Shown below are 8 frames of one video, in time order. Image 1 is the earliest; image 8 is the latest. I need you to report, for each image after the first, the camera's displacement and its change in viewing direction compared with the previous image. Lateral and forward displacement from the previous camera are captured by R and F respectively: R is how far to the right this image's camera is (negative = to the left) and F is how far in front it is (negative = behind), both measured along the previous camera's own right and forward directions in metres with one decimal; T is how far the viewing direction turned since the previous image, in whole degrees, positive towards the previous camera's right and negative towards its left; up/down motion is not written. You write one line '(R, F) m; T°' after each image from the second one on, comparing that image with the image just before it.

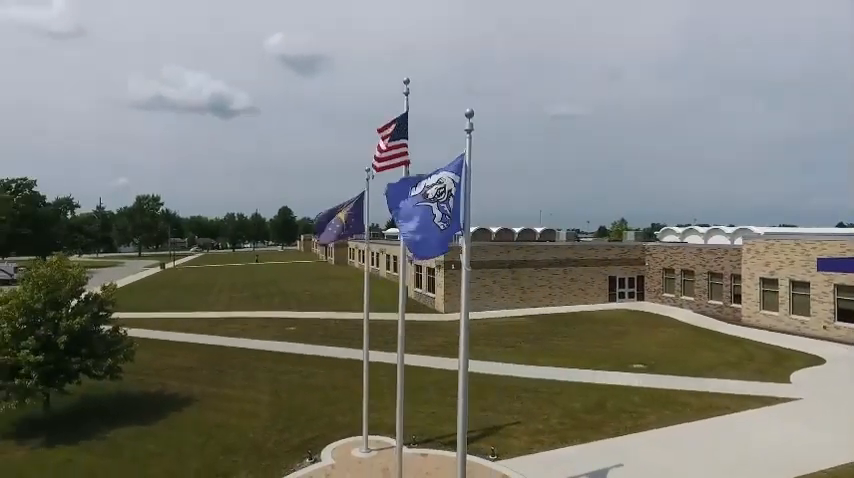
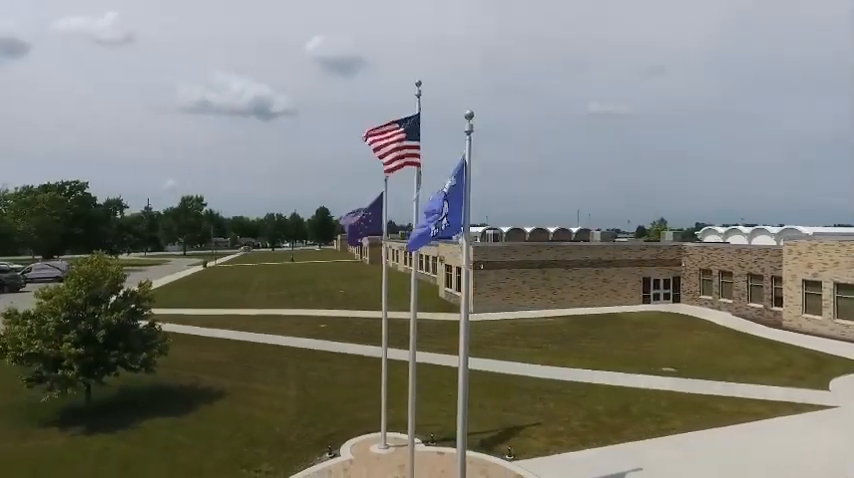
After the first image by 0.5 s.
(+0.5, -0.1) m; -4°
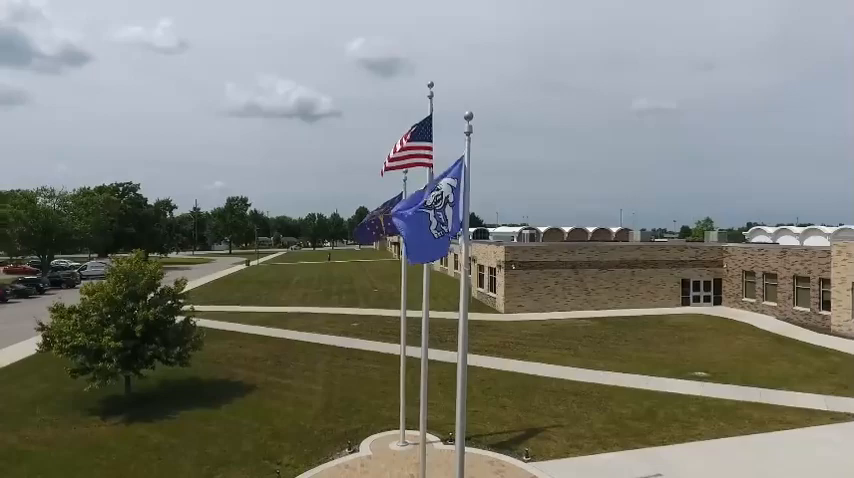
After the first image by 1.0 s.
(+0.5, -0.1) m; -4°
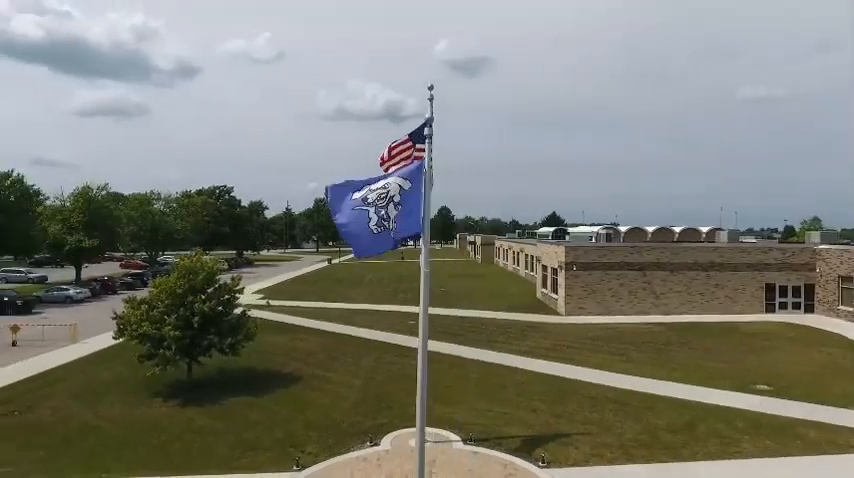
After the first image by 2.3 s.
(+1.7, 0.0) m; -9°
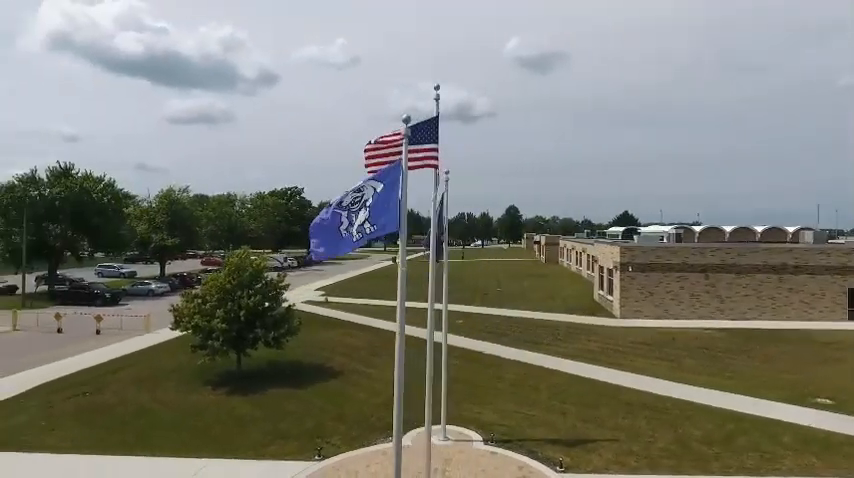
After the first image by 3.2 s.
(+1.3, 0.0) m; -8°
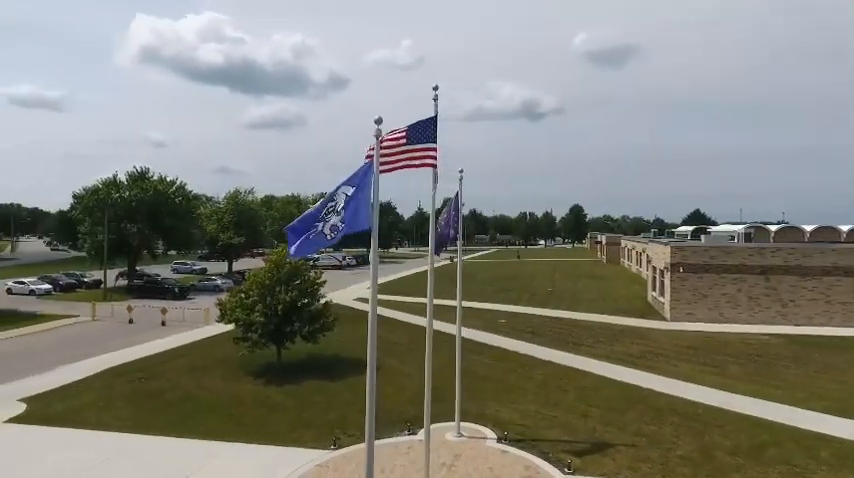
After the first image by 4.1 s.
(+1.3, -0.1) m; -7°
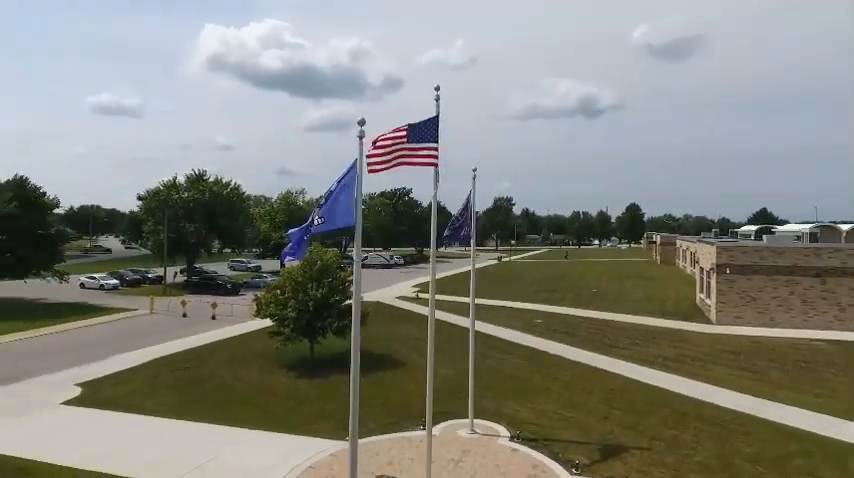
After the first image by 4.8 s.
(+1.1, -0.1) m; -6°
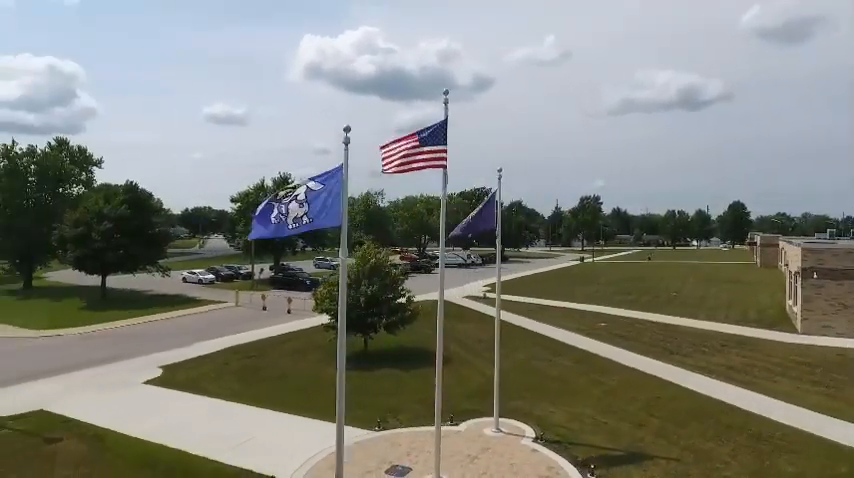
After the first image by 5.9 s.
(+1.7, -0.2) m; -10°
